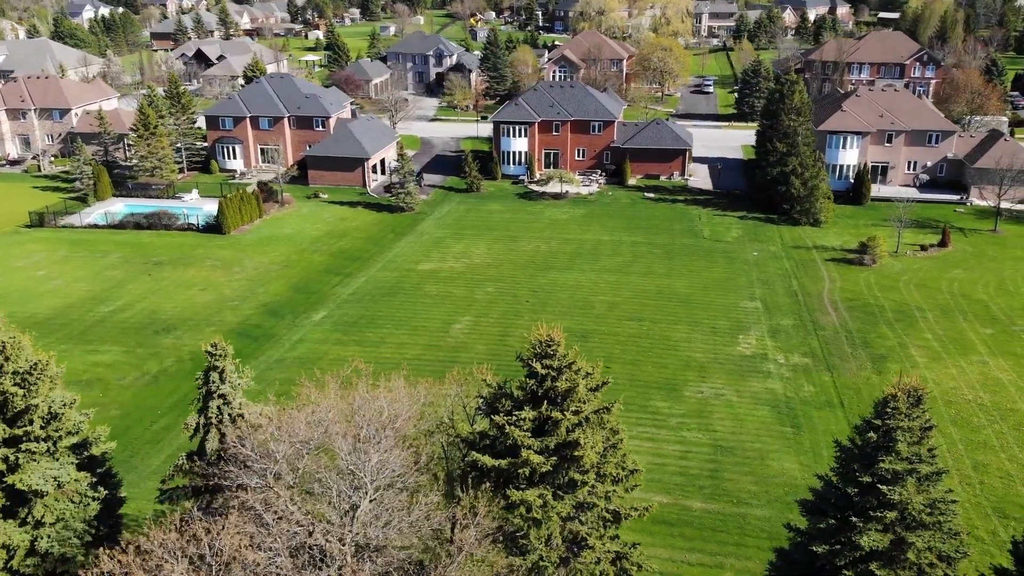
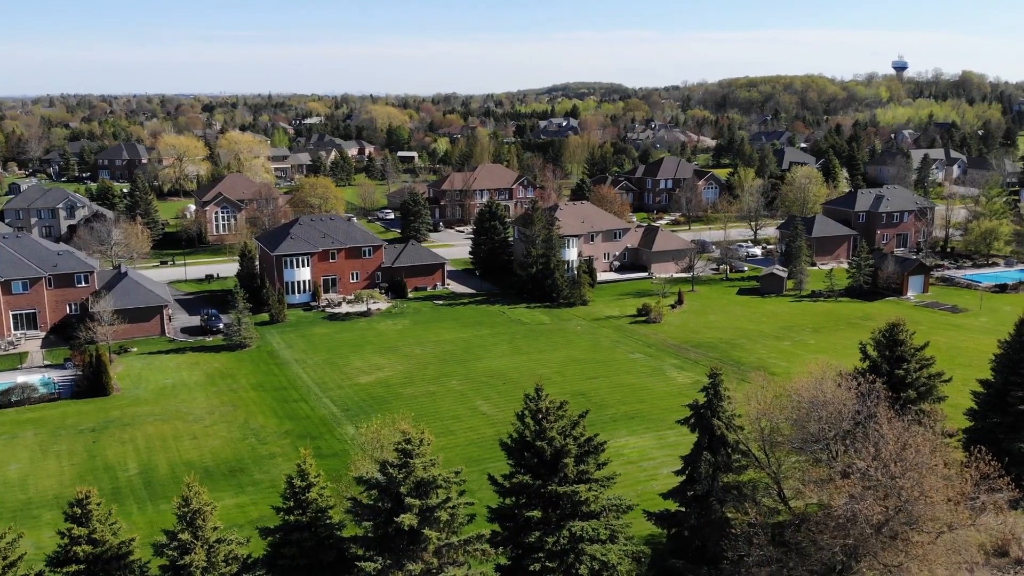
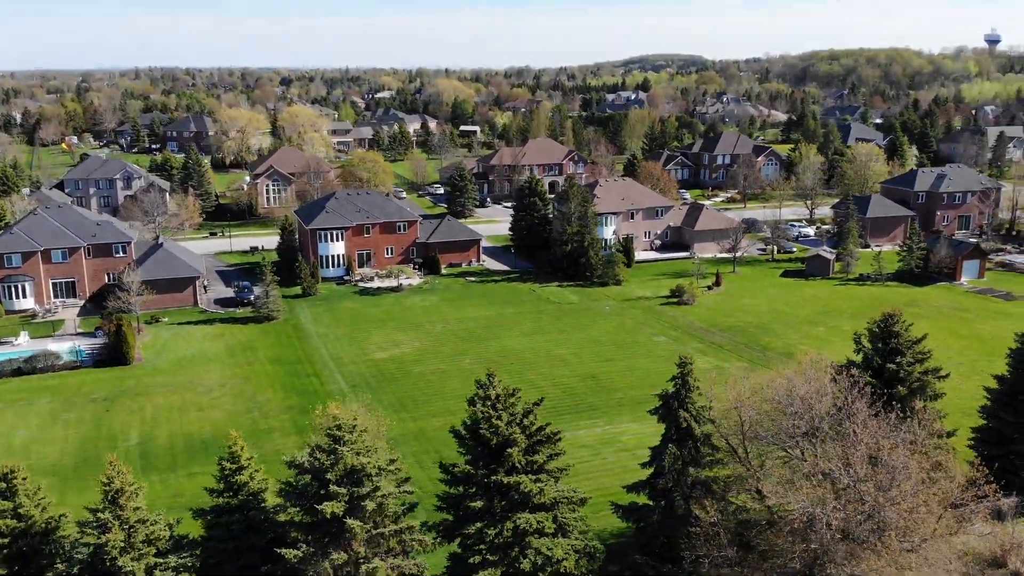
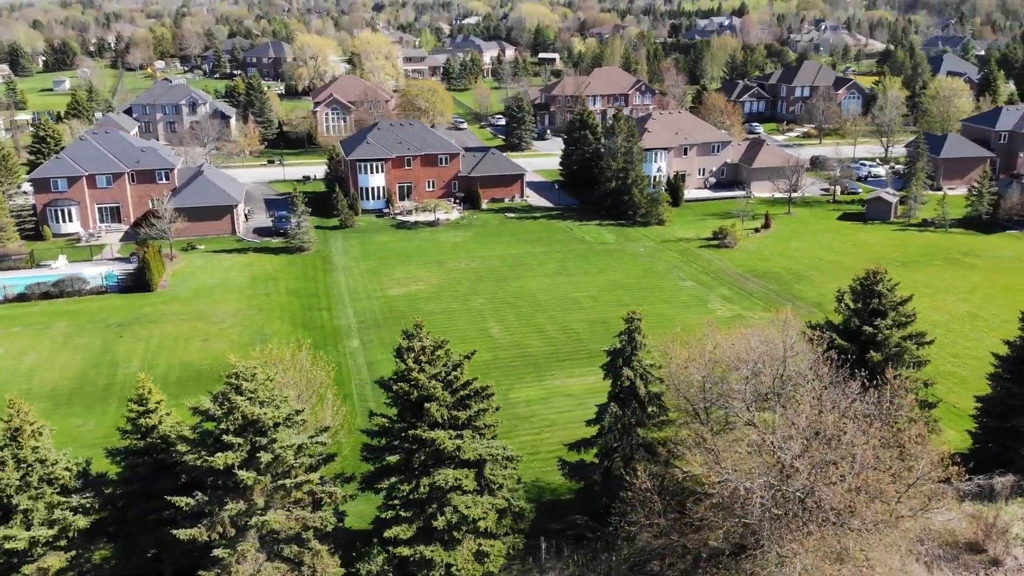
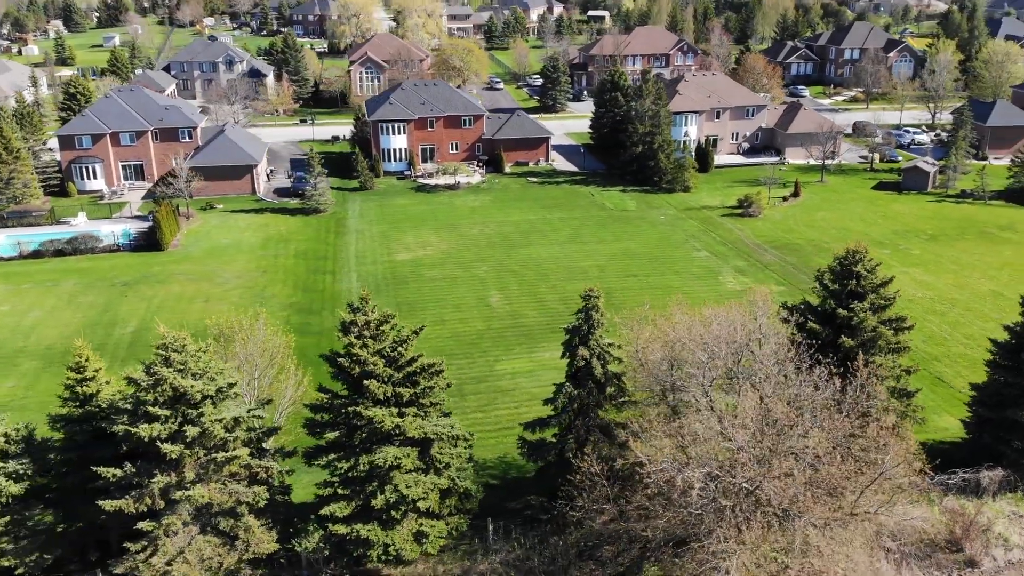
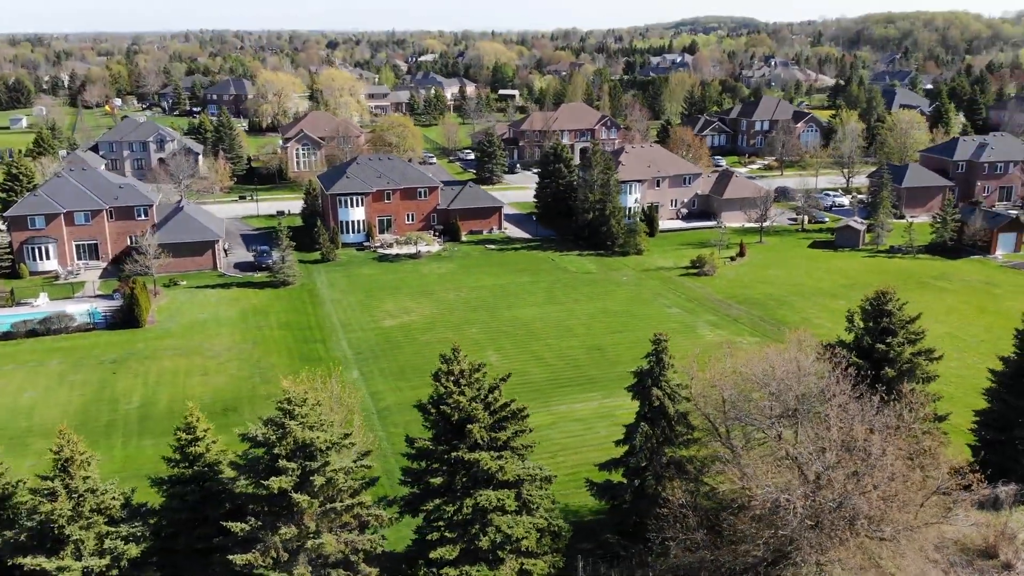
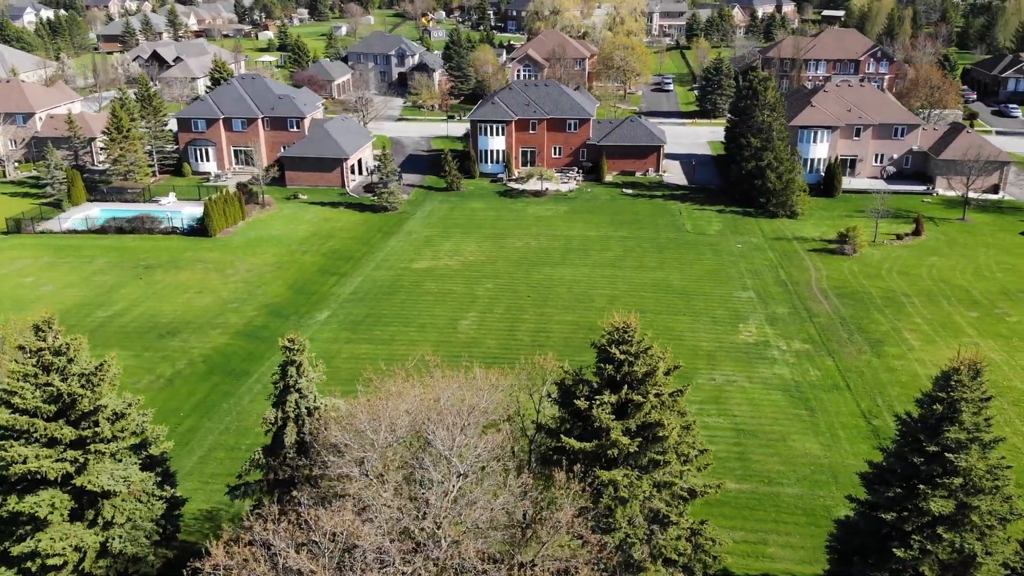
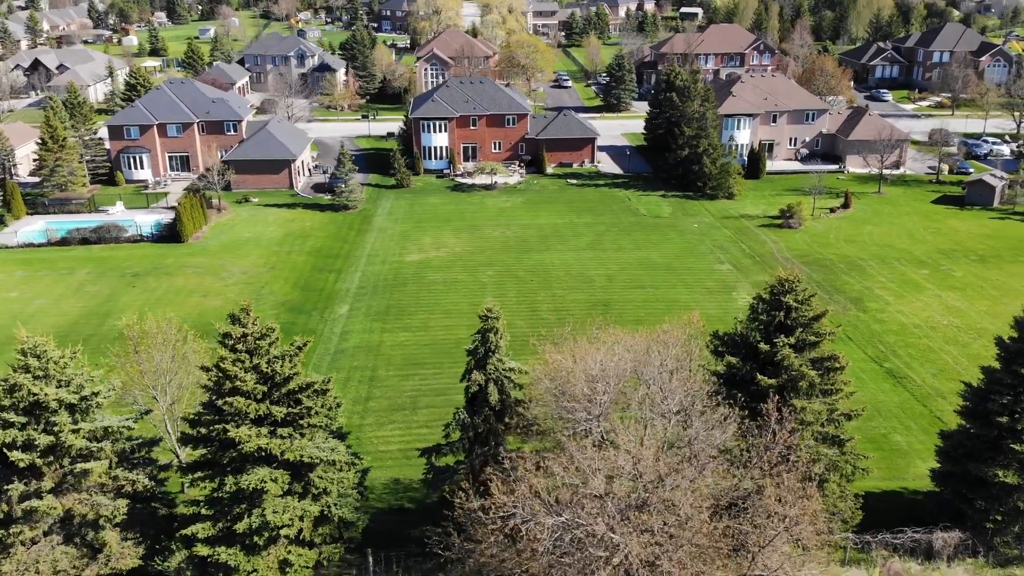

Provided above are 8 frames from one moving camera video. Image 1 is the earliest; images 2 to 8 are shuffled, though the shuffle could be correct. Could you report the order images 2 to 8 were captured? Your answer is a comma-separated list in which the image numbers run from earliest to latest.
7, 8, 5, 4, 6, 3, 2
